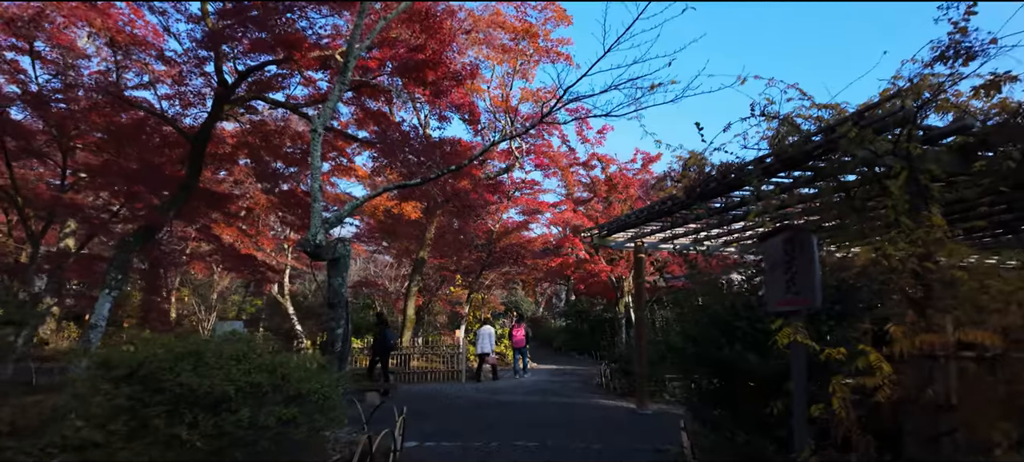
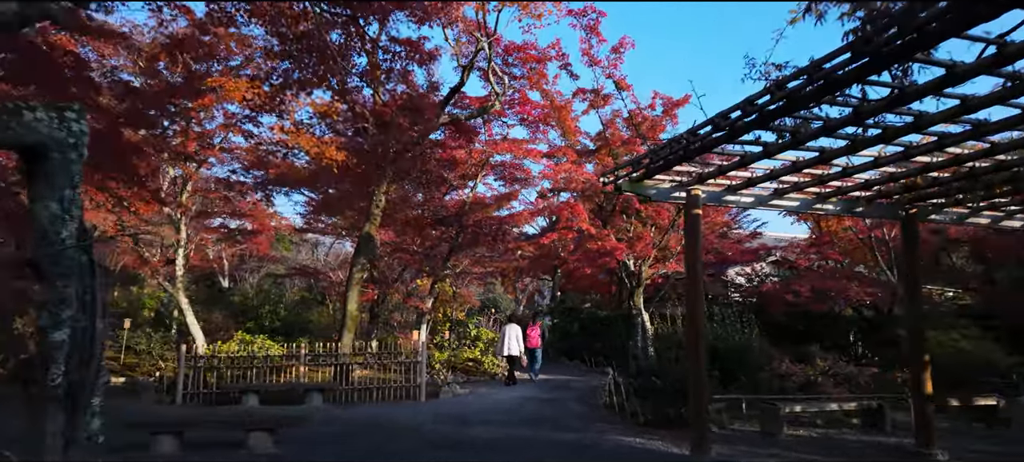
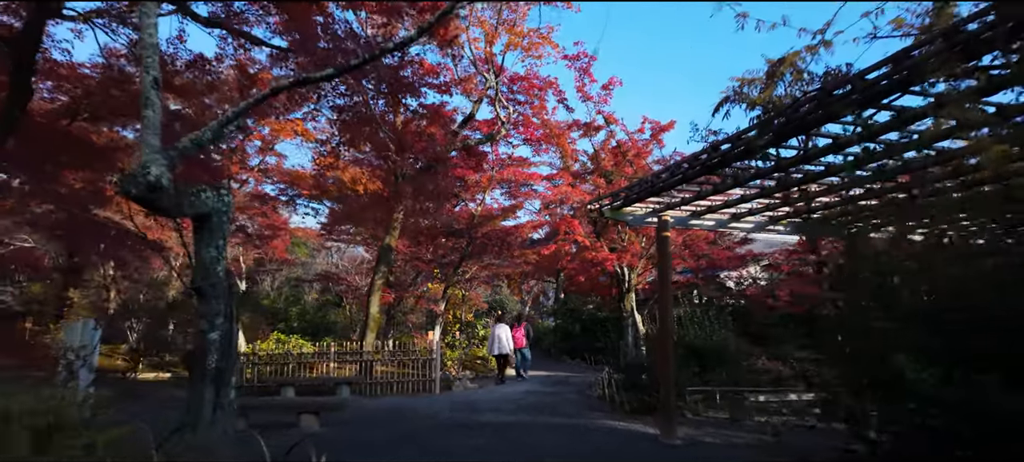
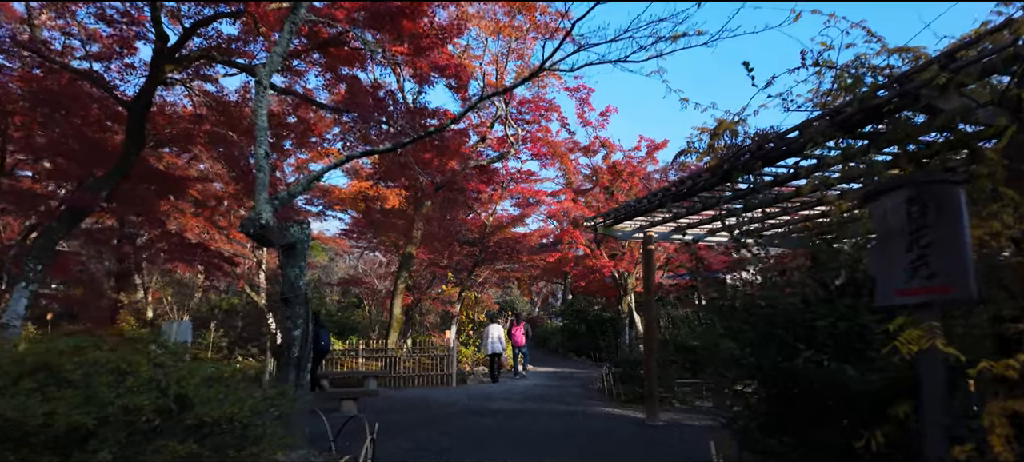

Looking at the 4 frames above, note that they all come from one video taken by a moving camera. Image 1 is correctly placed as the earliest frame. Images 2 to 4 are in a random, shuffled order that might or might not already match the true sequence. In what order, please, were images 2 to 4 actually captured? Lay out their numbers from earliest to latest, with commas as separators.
4, 3, 2
